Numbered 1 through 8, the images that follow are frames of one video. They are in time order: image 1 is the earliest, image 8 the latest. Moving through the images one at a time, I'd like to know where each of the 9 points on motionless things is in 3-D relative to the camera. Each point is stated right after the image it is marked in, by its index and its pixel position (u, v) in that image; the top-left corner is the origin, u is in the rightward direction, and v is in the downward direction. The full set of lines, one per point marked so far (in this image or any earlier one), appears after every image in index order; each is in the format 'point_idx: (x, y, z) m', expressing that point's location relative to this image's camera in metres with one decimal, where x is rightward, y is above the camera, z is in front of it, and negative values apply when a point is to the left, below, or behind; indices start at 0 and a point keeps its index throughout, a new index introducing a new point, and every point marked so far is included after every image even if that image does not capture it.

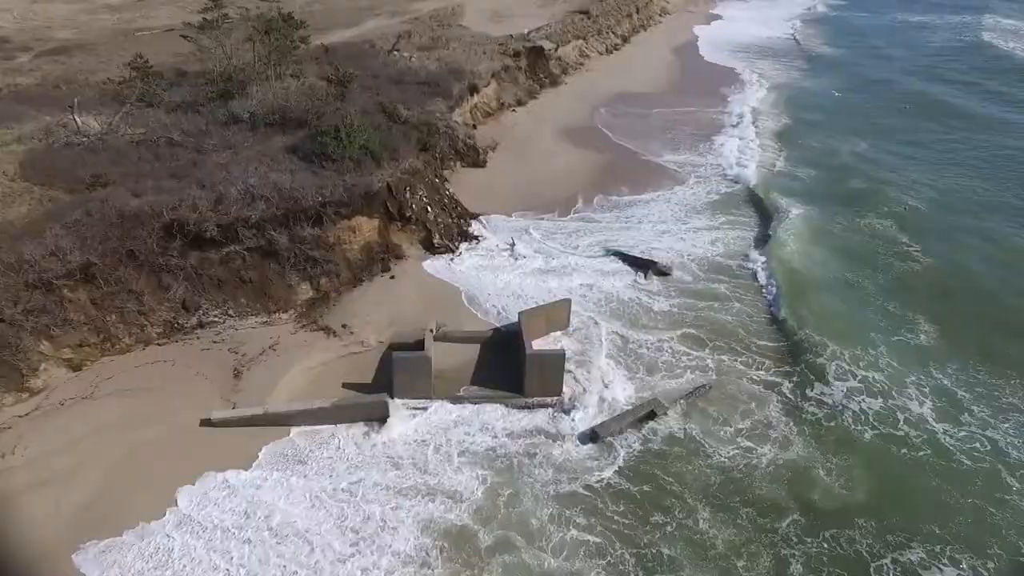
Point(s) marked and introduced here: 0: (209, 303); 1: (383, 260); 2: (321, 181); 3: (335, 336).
0: (-8.3, -0.4, +17.6) m
1: (-4.0, +0.9, +20.1) m
2: (-5.9, +3.3, +19.7) m
3: (-4.8, -1.3, +17.4) m
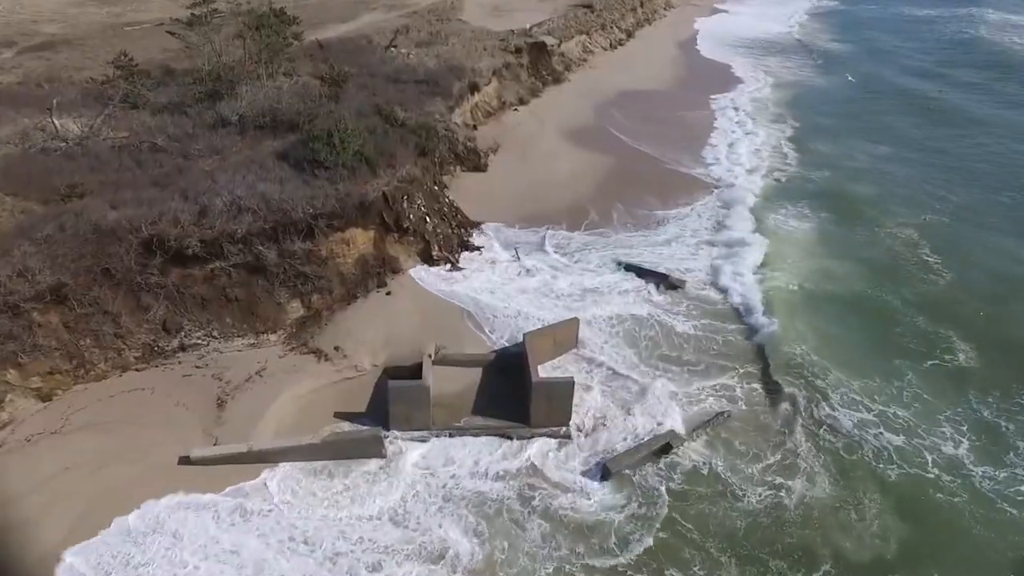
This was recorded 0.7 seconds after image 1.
0: (-8.2, -0.9, +16.4) m
1: (-3.9, +0.4, +18.9) m
2: (-5.8, +2.8, +18.5) m
3: (-4.7, -1.8, +16.3) m
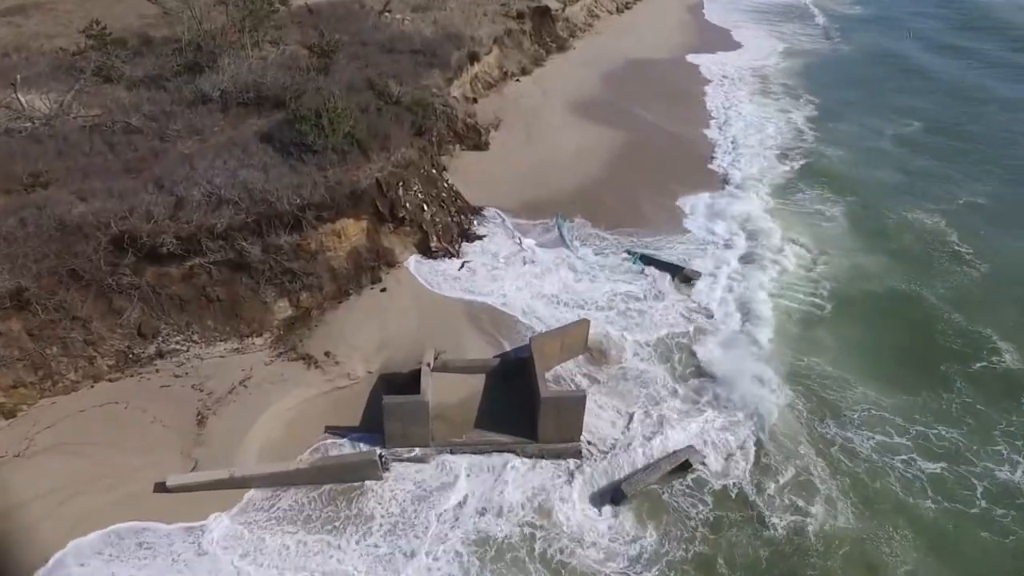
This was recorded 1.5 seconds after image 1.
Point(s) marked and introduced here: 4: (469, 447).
0: (-8.1, -0.9, +15.1) m
1: (-3.8, +0.5, +17.5) m
2: (-5.7, +2.9, +17.0) m
3: (-4.6, -1.9, +15.0) m
4: (-1.0, -3.4, +13.8) m
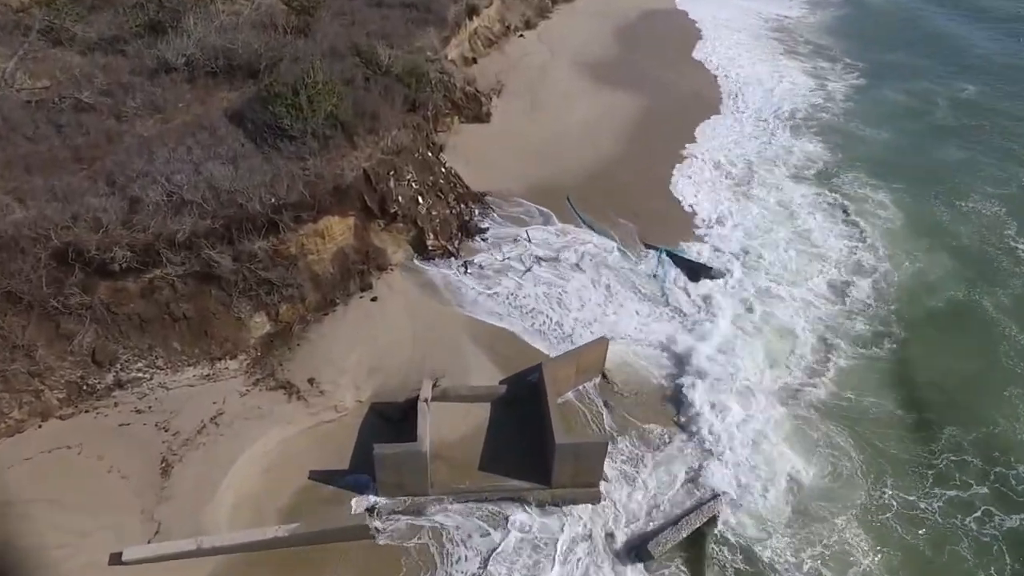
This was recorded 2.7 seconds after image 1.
0: (-7.9, -1.3, +13.2) m
1: (-3.6, +0.3, +15.4) m
2: (-5.5, +2.7, +14.7) m
3: (-4.4, -2.2, +13.2) m
4: (-0.8, -3.9, +12.1) m
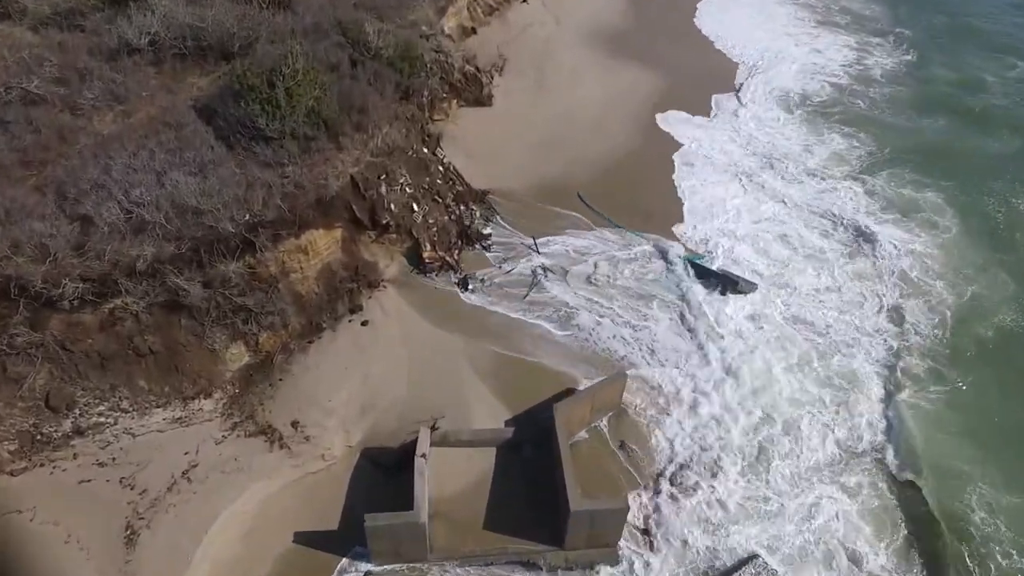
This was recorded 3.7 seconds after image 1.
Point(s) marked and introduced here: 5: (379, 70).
0: (-7.7, -2.0, +11.7) m
1: (-3.5, -0.1, +13.8) m
2: (-5.4, +2.2, +13.0) m
3: (-4.2, -2.9, +11.8) m
4: (-0.7, -4.6, +10.9) m
5: (-3.4, +5.5, +16.2) m
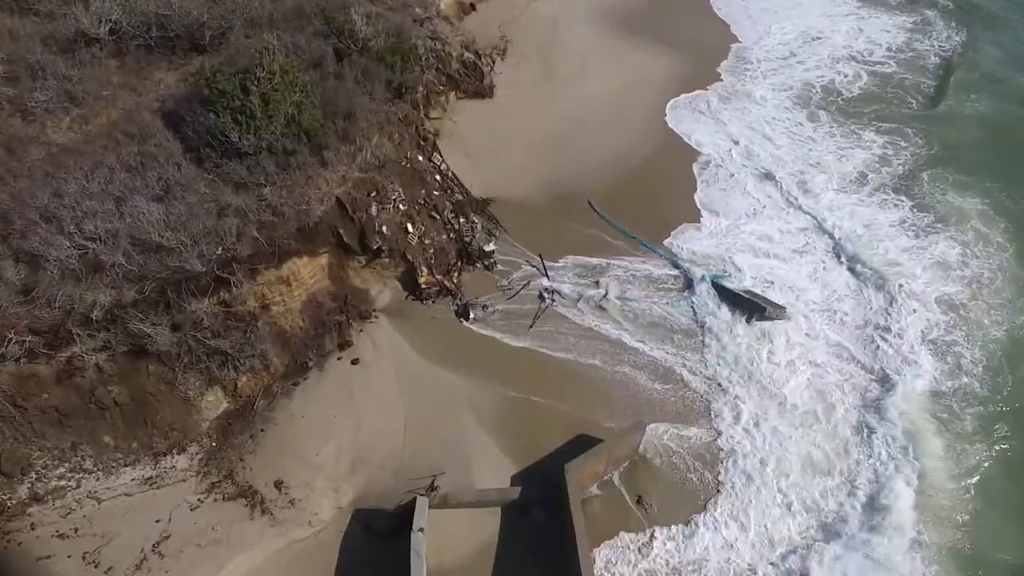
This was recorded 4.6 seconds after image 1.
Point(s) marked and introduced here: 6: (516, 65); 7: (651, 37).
0: (-7.6, -2.8, +10.4) m
1: (-3.4, -0.8, +12.5) m
2: (-5.2, +1.5, +11.4) m
3: (-4.1, -3.7, +10.6) m
4: (-0.5, -5.4, +9.8) m
5: (-3.2, +5.0, +14.4) m
6: (+0.1, +6.5, +18.7) m
7: (+4.3, +7.8, +19.9) m
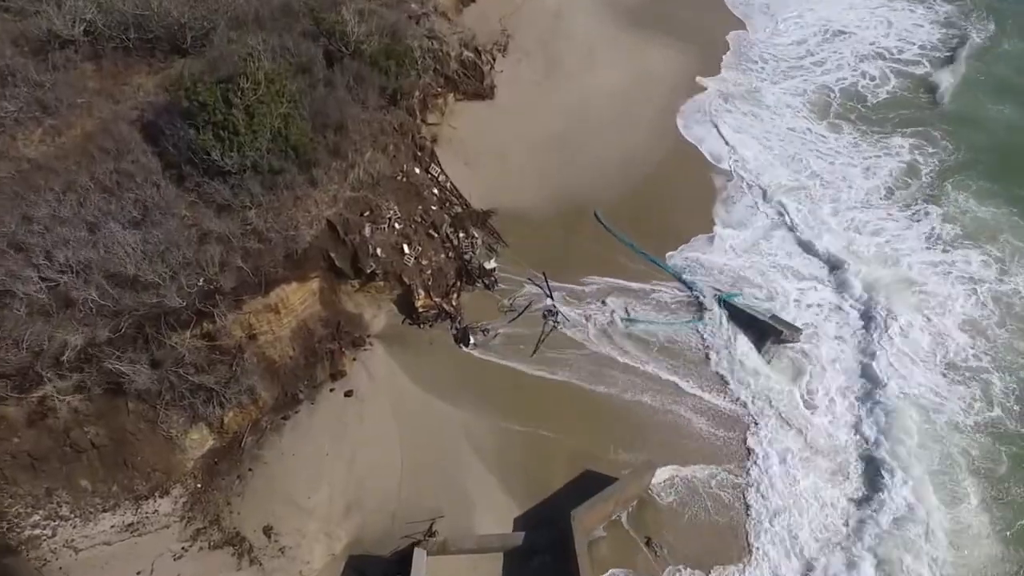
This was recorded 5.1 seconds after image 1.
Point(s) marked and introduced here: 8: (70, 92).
0: (-7.6, -3.3, +9.8) m
1: (-3.3, -1.3, +11.8) m
2: (-5.2, +0.9, +10.6) m
3: (-4.1, -4.2, +10.0) m
4: (-0.5, -6.0, +9.3) m
5: (-3.2, +4.6, +13.5) m
6: (+0.1, +6.2, +17.7) m
7: (+4.3, +7.5, +18.9) m
8: (-9.1, +4.0, +13.1) m
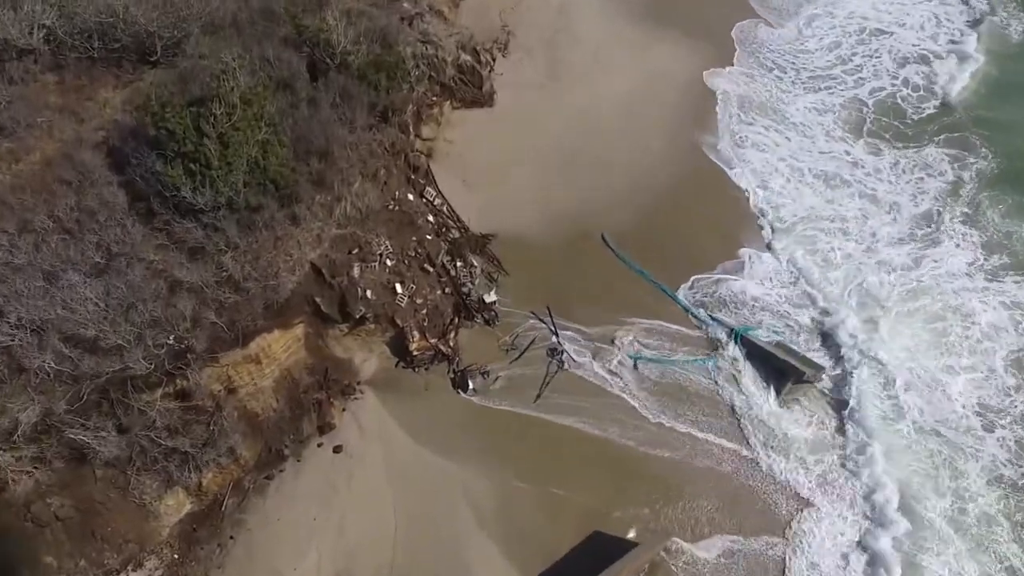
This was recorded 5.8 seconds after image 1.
0: (-7.5, -4.2, +9.0) m
1: (-3.3, -2.0, +10.9) m
2: (-5.1, +0.1, +9.6) m
3: (-4.0, -5.1, +9.2) m
4: (-0.4, -6.9, +8.6) m
5: (-3.2, +3.9, +12.3) m
6: (+0.1, +5.7, +16.5) m
7: (+4.3, +7.1, +17.6) m
8: (-9.0, +3.3, +11.9) m
